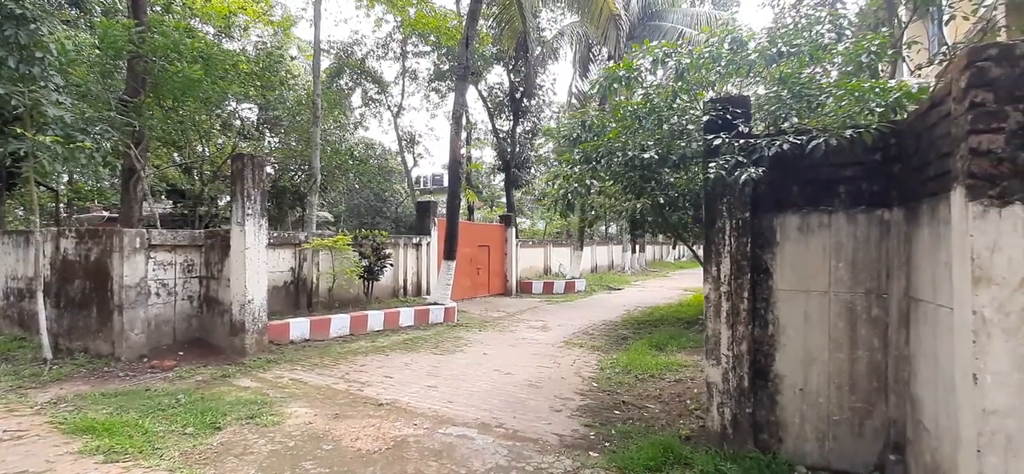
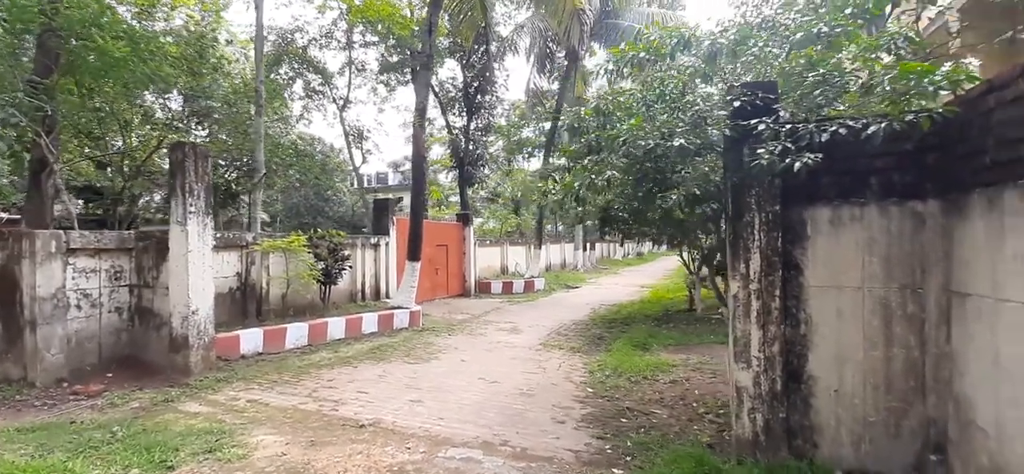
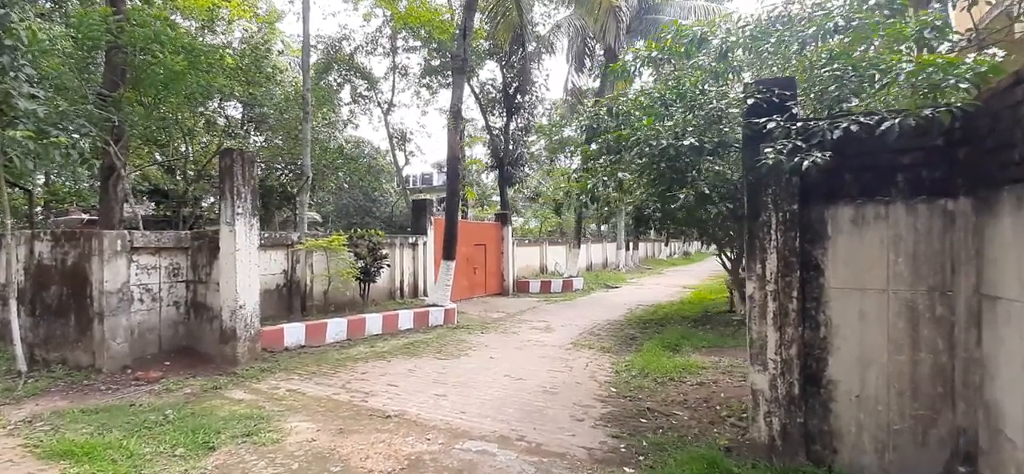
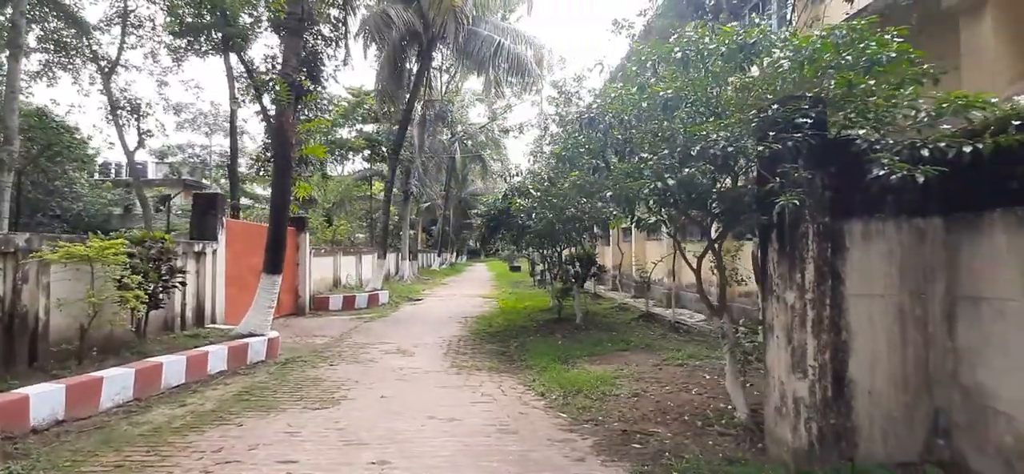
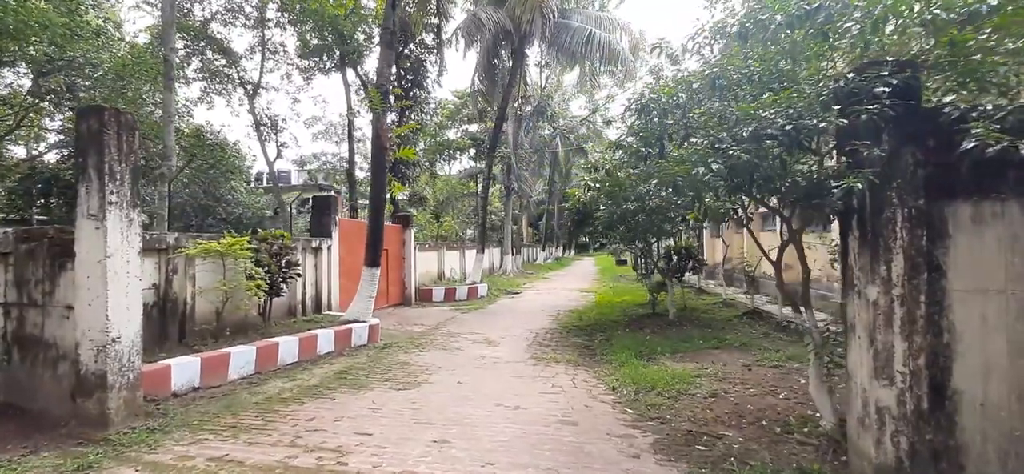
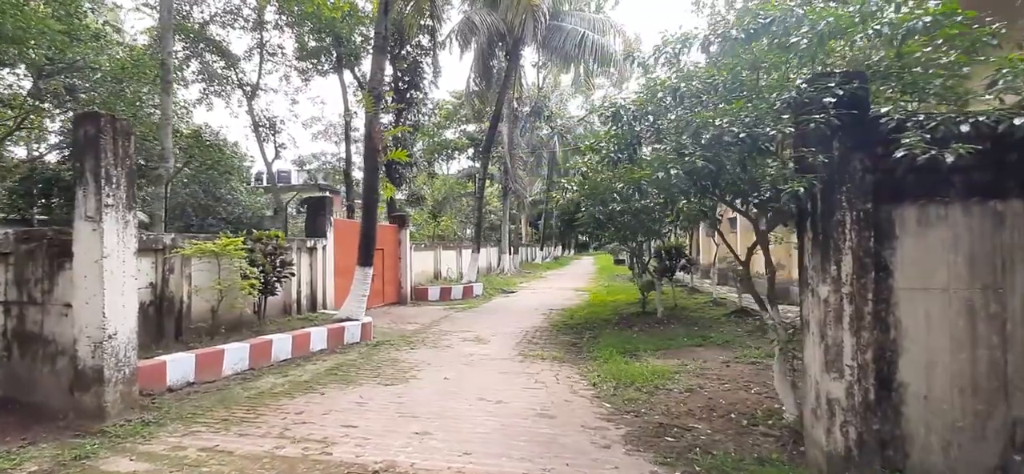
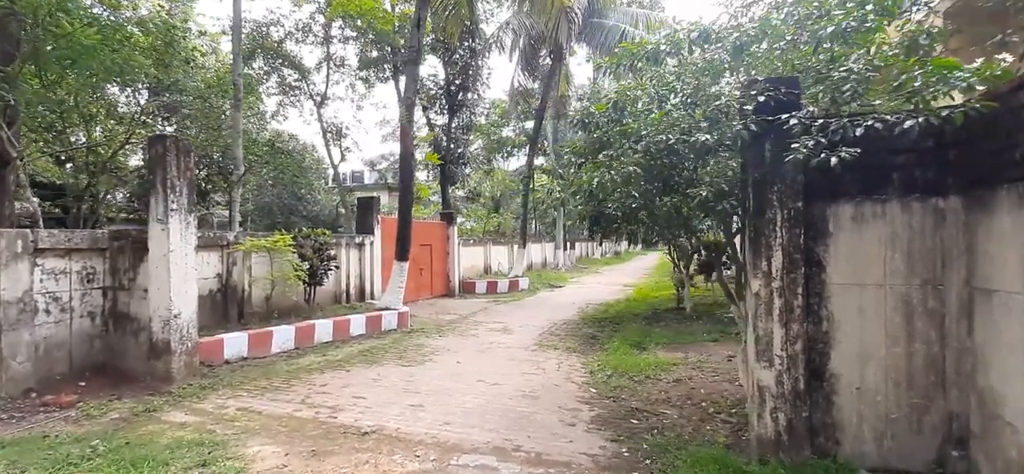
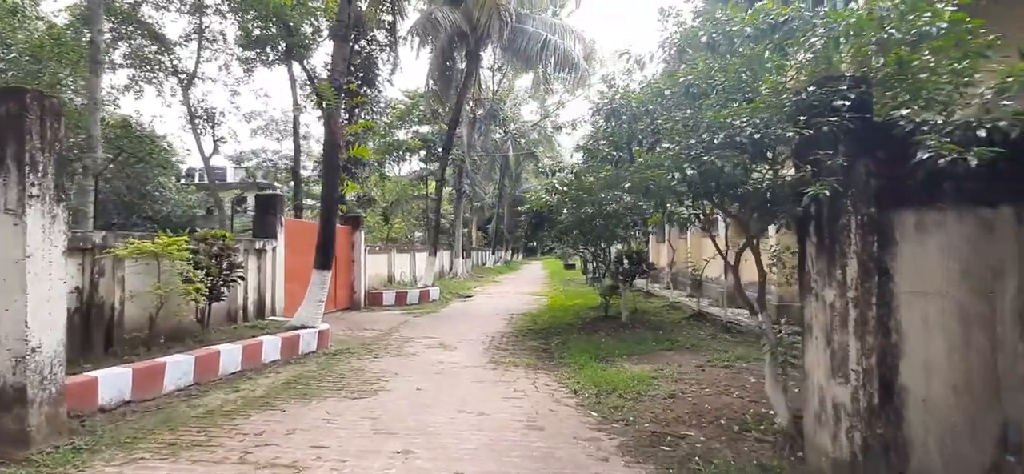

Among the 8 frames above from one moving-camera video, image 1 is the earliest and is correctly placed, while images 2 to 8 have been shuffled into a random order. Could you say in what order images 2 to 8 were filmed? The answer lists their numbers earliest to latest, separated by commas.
3, 2, 7, 6, 5, 8, 4
